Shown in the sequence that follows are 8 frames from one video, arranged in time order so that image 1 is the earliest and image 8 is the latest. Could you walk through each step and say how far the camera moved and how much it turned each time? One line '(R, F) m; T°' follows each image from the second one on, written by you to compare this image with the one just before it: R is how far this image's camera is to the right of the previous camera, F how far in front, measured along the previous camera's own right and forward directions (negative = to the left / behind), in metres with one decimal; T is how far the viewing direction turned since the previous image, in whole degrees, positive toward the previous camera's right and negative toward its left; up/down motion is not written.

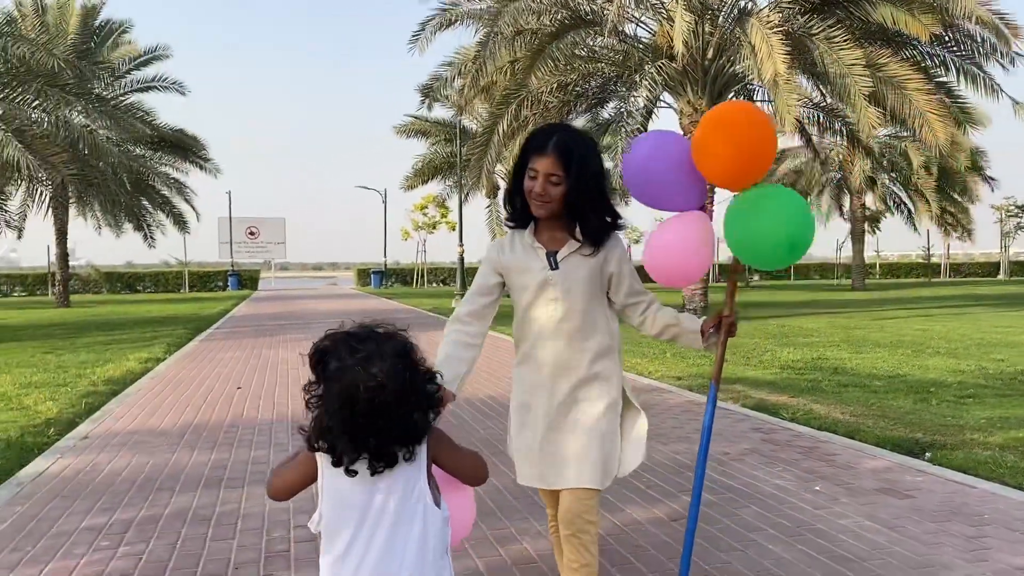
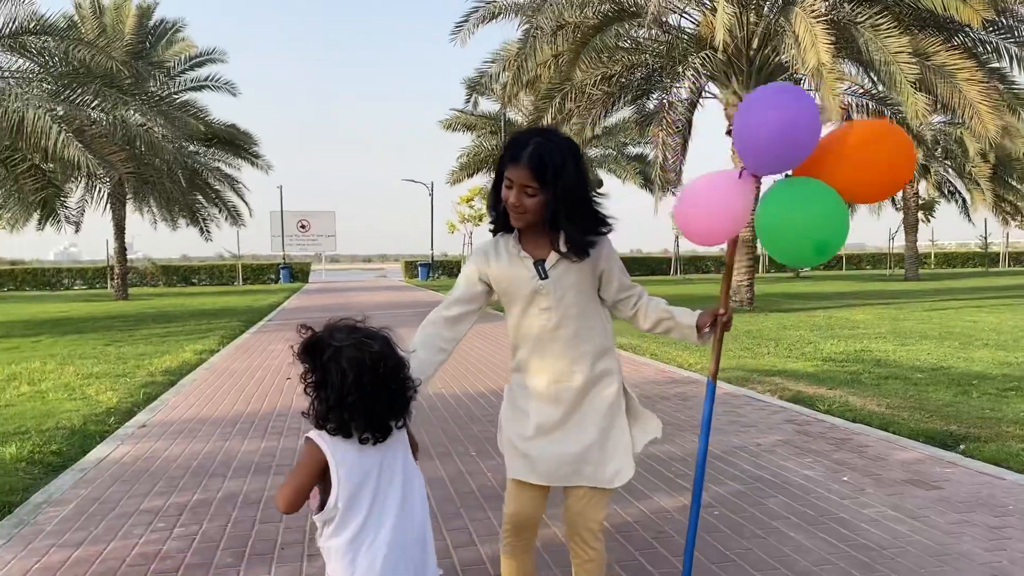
(+0.1, -0.1) m; -3°
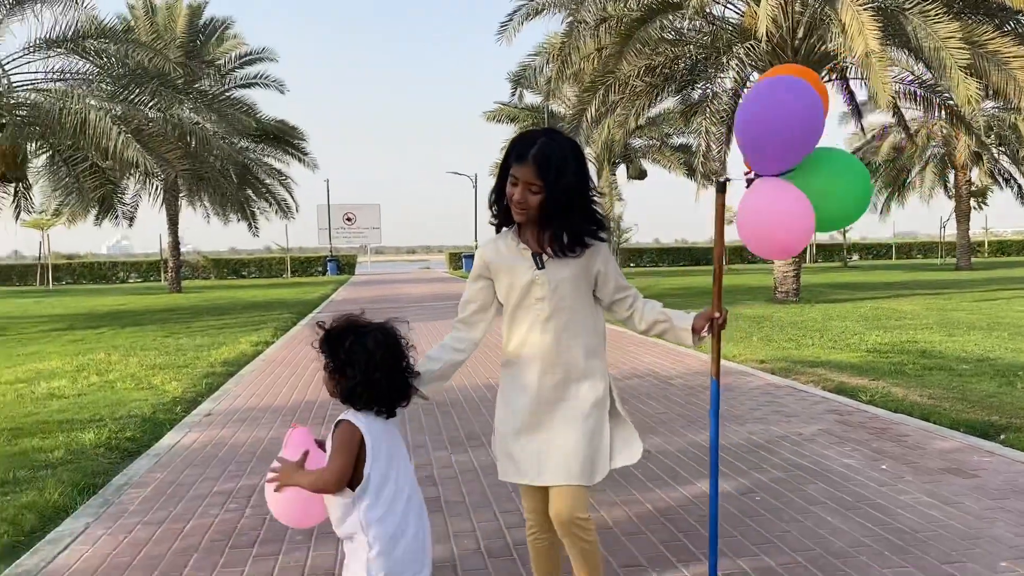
(0.0, -0.2) m; -3°
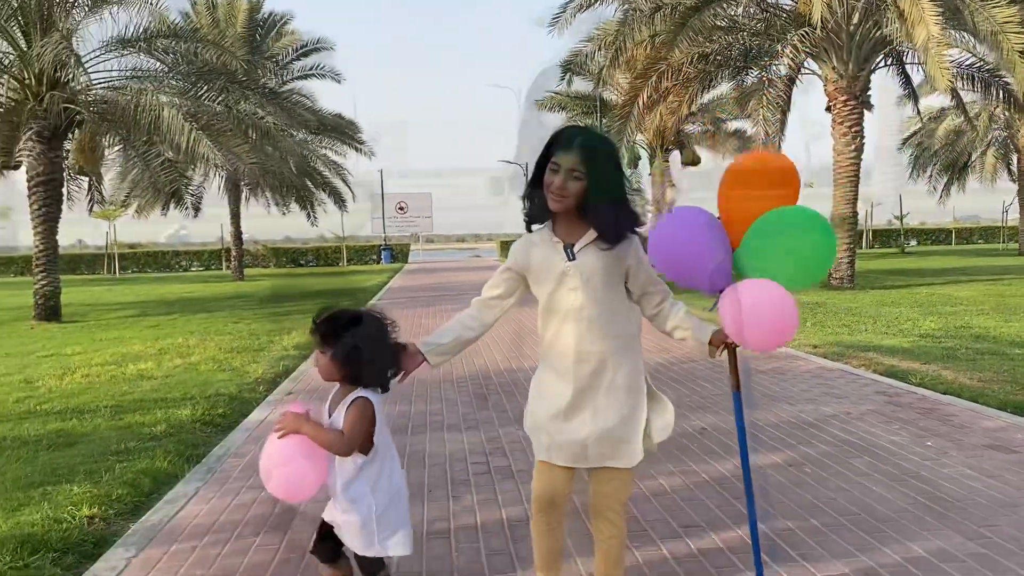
(-0.1, -0.3) m; -3°
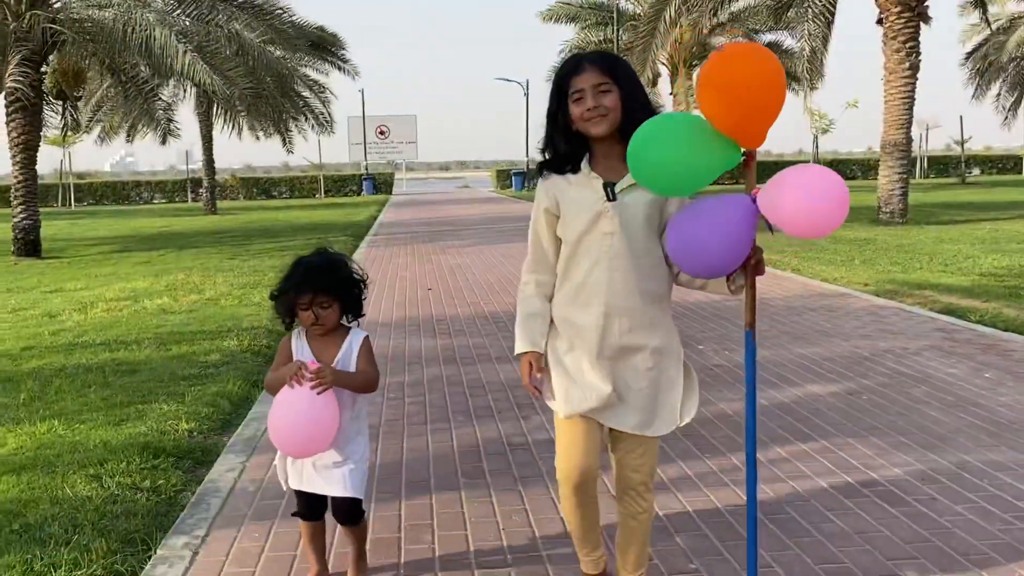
(-0.6, -0.1) m; +3°
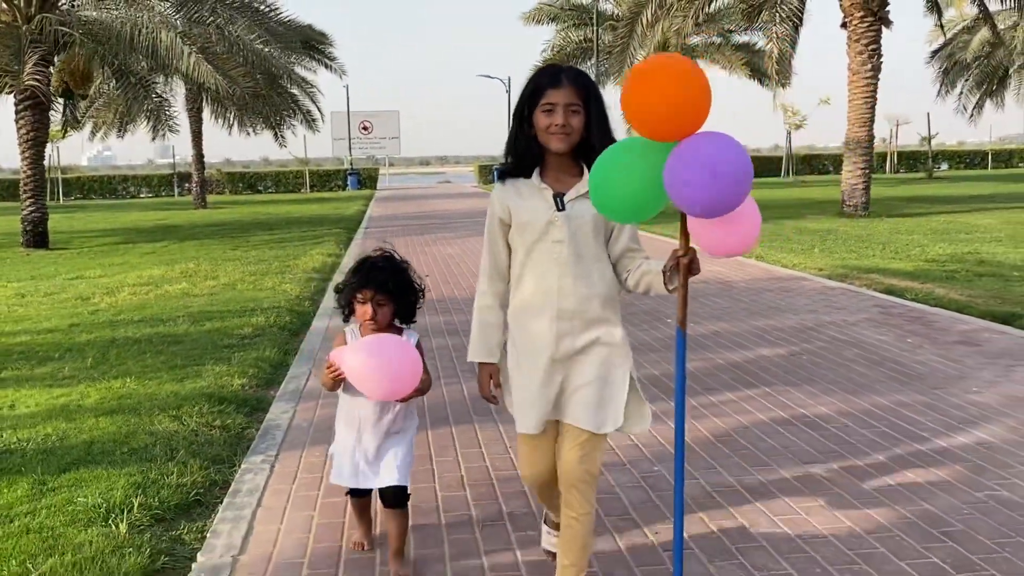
(-0.1, -0.9) m; +1°
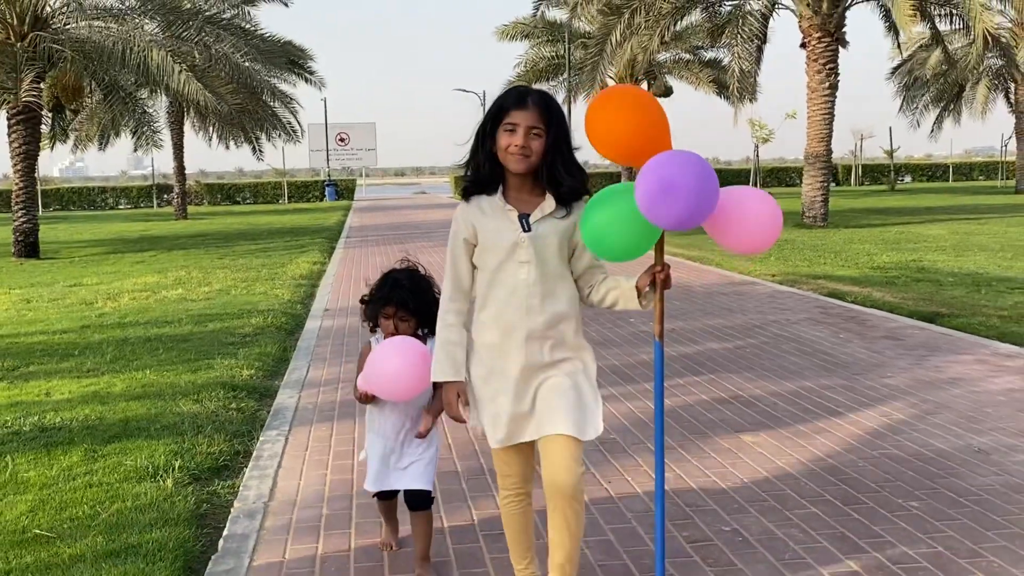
(0.0, -0.7) m; +2°
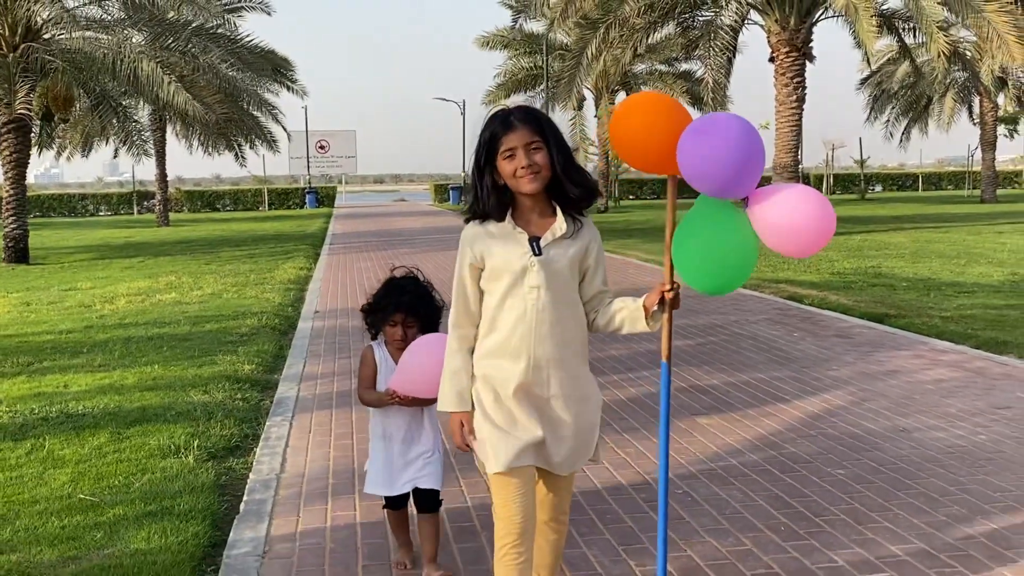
(0.0, -0.5) m; +1°
